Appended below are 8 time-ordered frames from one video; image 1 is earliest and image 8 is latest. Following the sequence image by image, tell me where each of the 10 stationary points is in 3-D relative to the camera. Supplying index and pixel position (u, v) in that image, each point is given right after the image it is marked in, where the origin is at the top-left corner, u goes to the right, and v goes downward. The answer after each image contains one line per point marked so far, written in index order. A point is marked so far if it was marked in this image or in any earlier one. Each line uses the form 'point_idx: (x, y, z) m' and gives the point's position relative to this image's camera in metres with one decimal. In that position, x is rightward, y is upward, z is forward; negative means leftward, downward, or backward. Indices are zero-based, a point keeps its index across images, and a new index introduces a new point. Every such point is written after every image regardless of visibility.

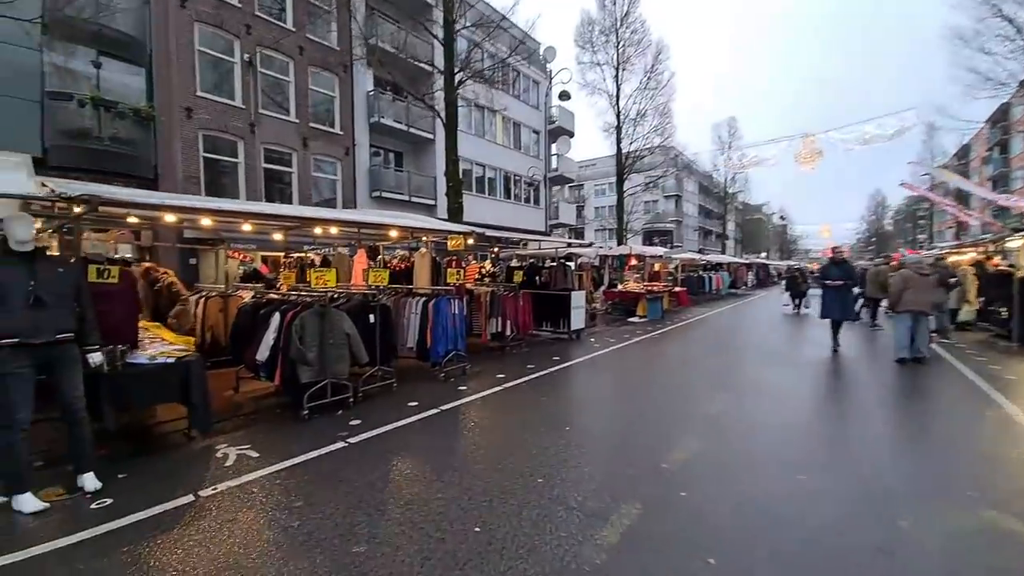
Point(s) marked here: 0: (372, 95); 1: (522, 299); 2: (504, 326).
0: (-6.5, +9.0, +19.3) m
1: (+0.3, -0.3, +10.4) m
2: (-0.2, -0.9, +10.0) m
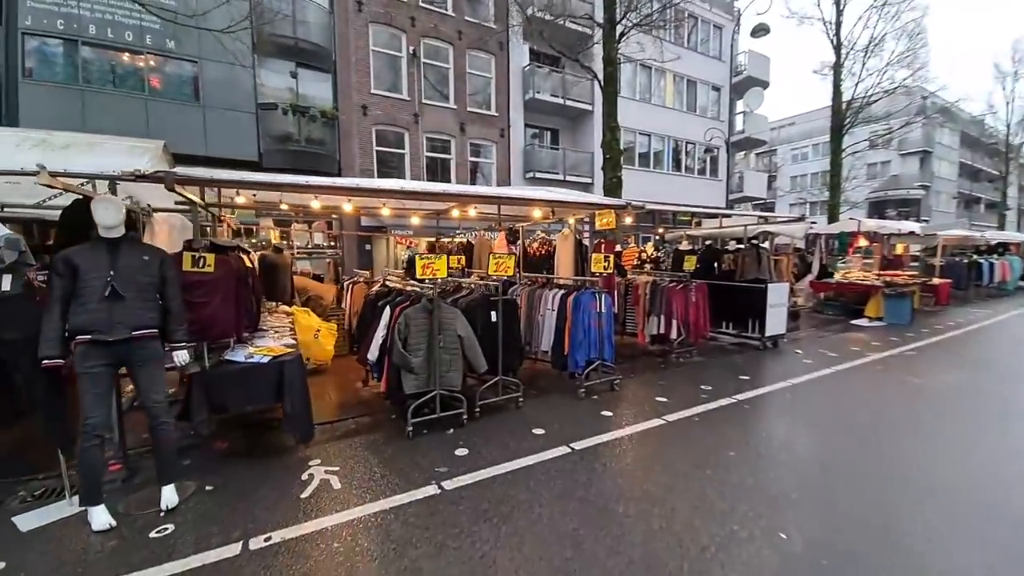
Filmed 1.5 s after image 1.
0: (+0.7, +9.7, +18.3) m
1: (+3.6, -0.1, +7.9) m
2: (+2.9, -0.7, +7.8) m
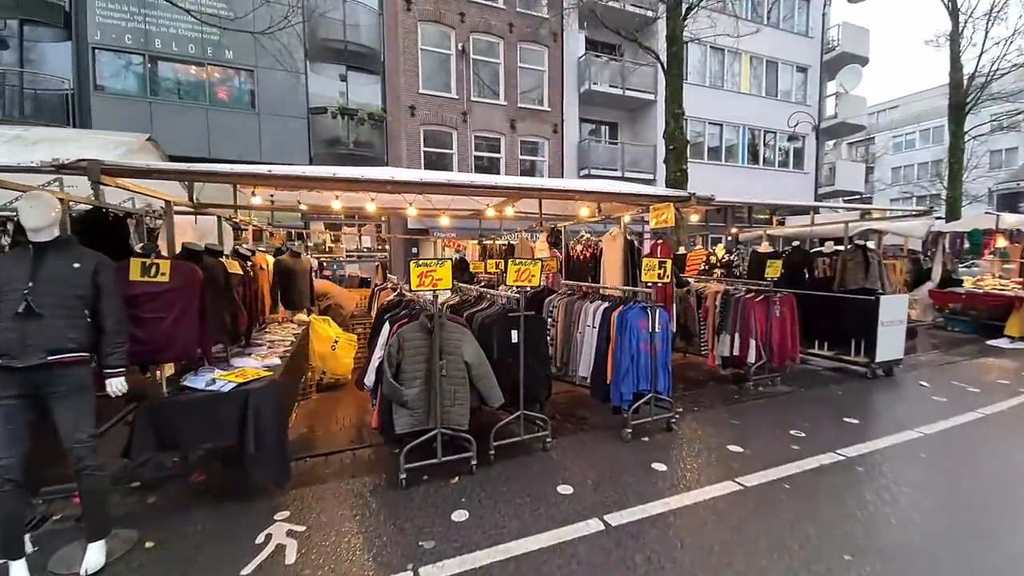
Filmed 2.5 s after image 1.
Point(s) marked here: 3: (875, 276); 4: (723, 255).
0: (+3.0, +9.5, +17.1) m
1: (+4.2, -0.3, +6.3) m
2: (+3.5, -0.9, +6.3) m
3: (+6.1, +0.2, +7.0) m
4: (+4.8, +0.7, +9.3) m
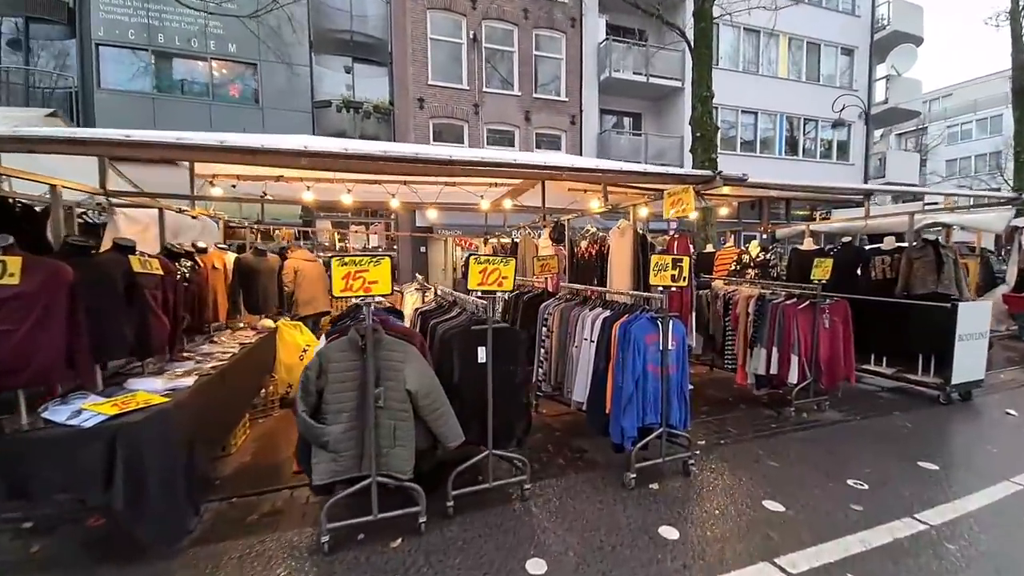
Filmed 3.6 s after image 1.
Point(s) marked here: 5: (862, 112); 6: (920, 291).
0: (+3.6, +9.4, +16.0) m
1: (+4.0, -0.4, +5.2) m
2: (+3.4, -1.0, +5.2) m
3: (+6.0, +0.1, +5.7) m
4: (+4.8, +0.7, +8.1) m
5: (+16.0, +8.1, +18.9) m
6: (+5.7, 0.0, +5.8) m
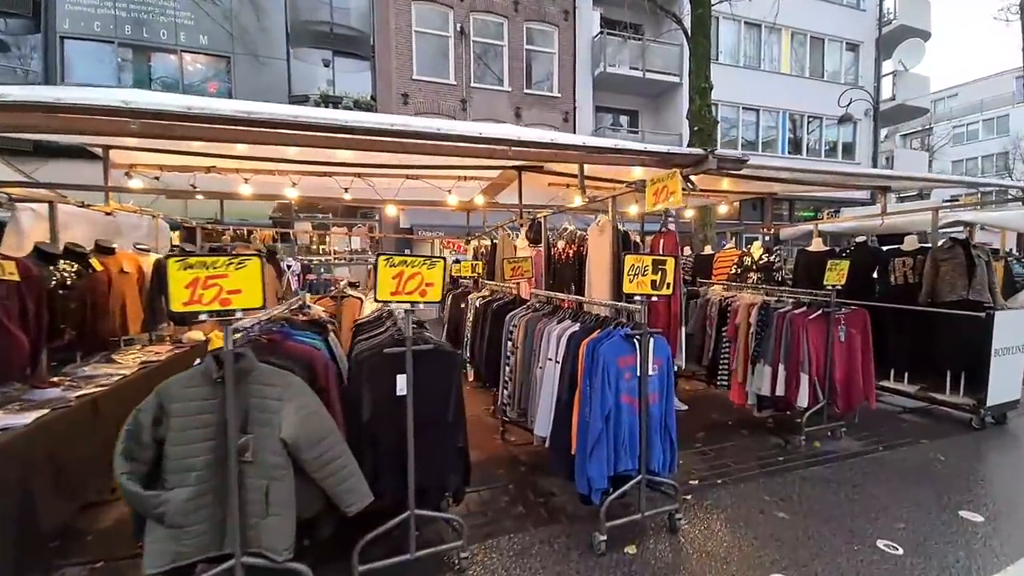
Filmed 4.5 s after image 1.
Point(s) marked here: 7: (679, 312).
0: (+3.2, +9.2, +15.3) m
1: (+3.6, -0.4, +4.4) m
2: (+3.0, -1.1, +4.4) m
3: (+5.6, +0.1, +4.9) m
4: (+4.4, +0.6, +7.3) m
5: (+15.6, +7.9, +18.1) m
6: (+5.3, -0.1, +5.0) m
7: (+1.5, -0.3, +4.0) m
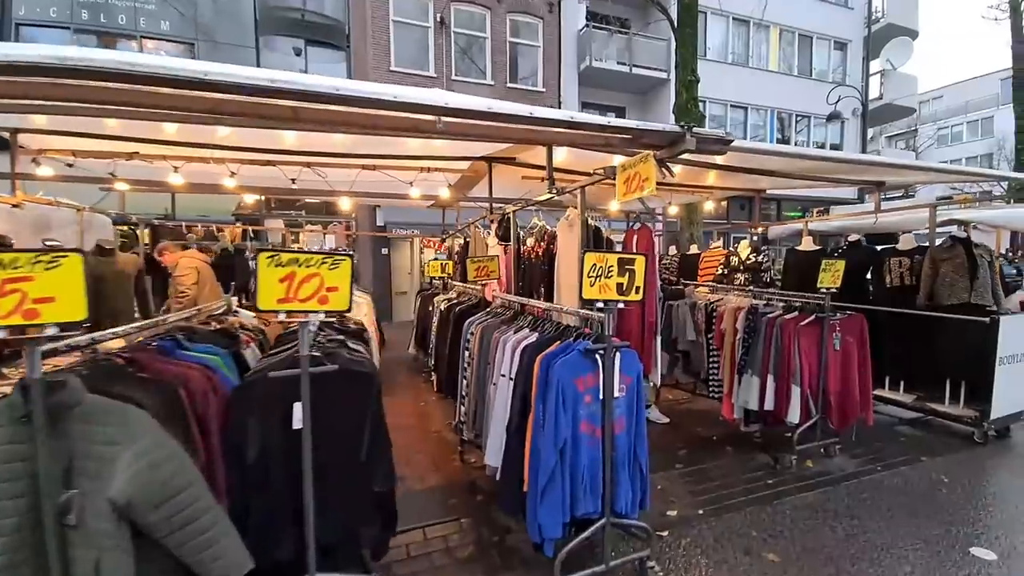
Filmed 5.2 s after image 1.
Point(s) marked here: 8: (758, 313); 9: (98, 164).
0: (+2.6, +9.2, +14.9) m
1: (+3.2, -0.5, +4.0) m
2: (+2.6, -1.1, +4.0) m
3: (+5.2, 0.0, +4.5) m
4: (+4.0, +0.6, +6.9) m
5: (+14.9, +7.8, +17.9) m
6: (+4.9, -0.1, +4.7) m
7: (+1.1, -0.3, +3.5) m
8: (+2.5, -0.3, +4.1) m
9: (-4.5, +1.3, +4.5) m
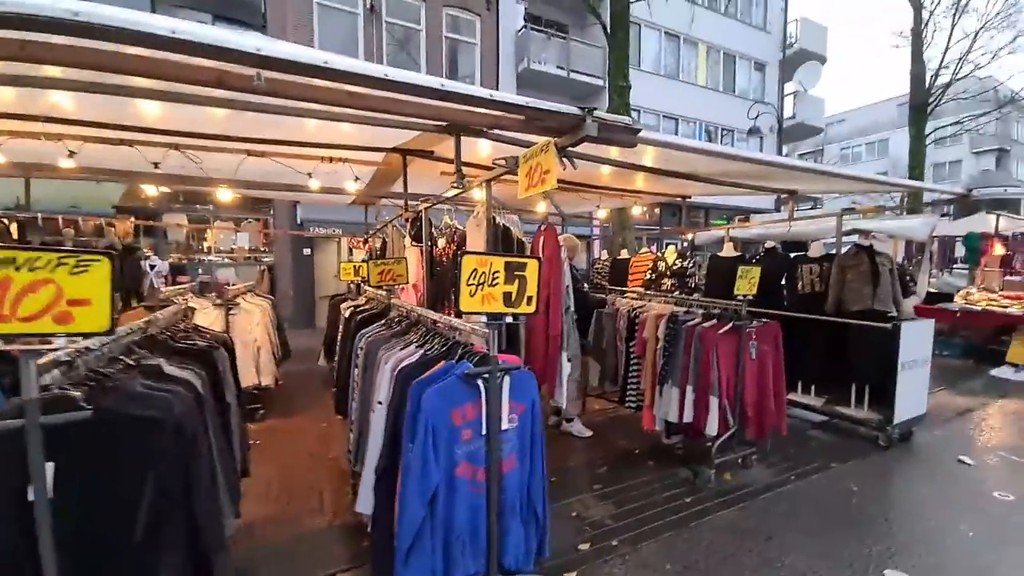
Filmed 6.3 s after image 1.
0: (+0.4, +9.1, +14.7) m
1: (+2.4, -0.5, +3.9) m
2: (+1.7, -1.1, +3.8) m
3: (+4.3, 0.0, +4.7) m
4: (+2.7, +0.5, +6.9) m
5: (+12.2, +7.6, +19.3) m
6: (+4.0, -0.2, +4.8) m
7: (+0.4, -0.3, +3.2) m
8: (+1.6, -0.3, +4.0) m
9: (-5.4, +1.3, +3.5) m
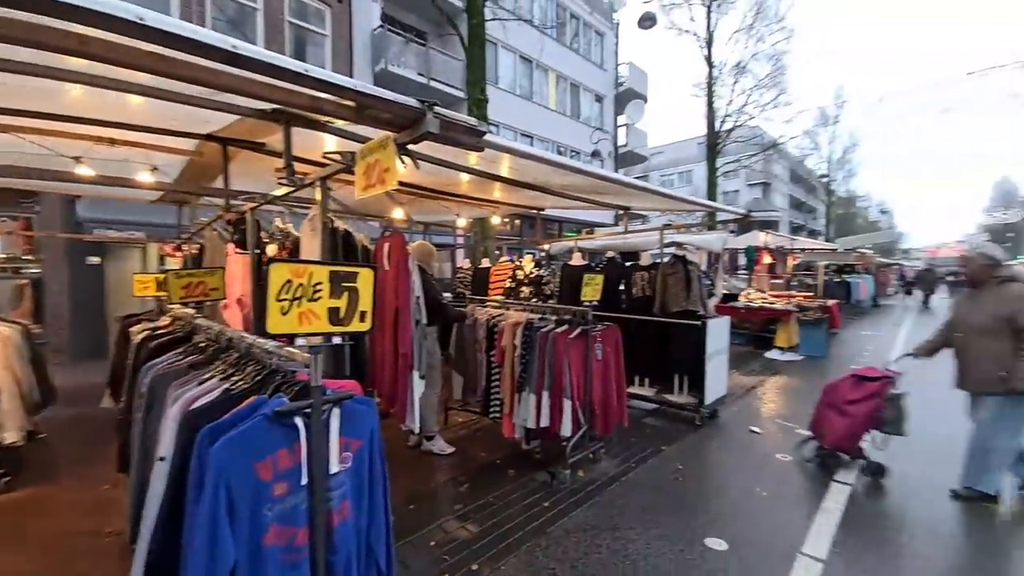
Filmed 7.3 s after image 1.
0: (-4.6, +8.7, +14.0) m
1: (+1.0, -0.6, +4.3) m
2: (+0.4, -1.2, +3.9) m
3: (+2.5, -0.1, +5.6) m
4: (+0.3, +0.3, +7.2) m
5: (+5.3, +7.4, +22.1) m
6: (+2.2, -0.3, +5.6) m
7: (-0.7, -0.4, +2.9) m
8: (+0.2, -0.4, +4.1) m
9: (-6.3, +1.1, +1.4) m
